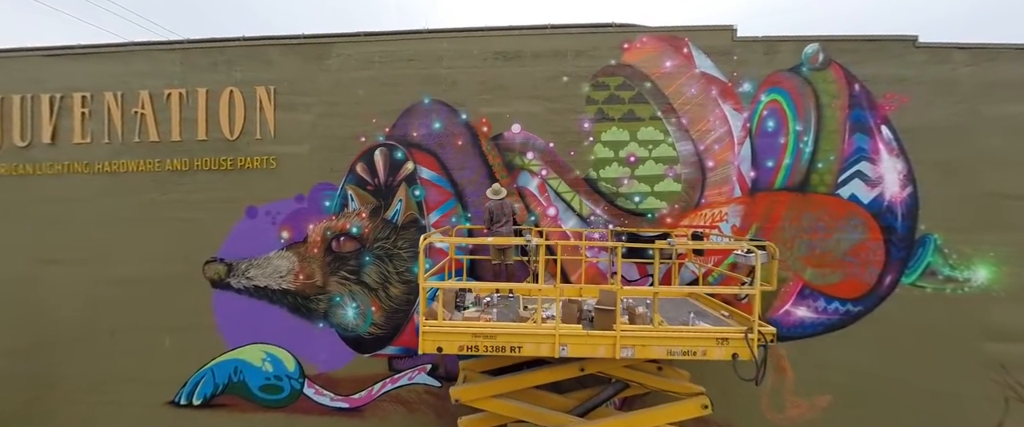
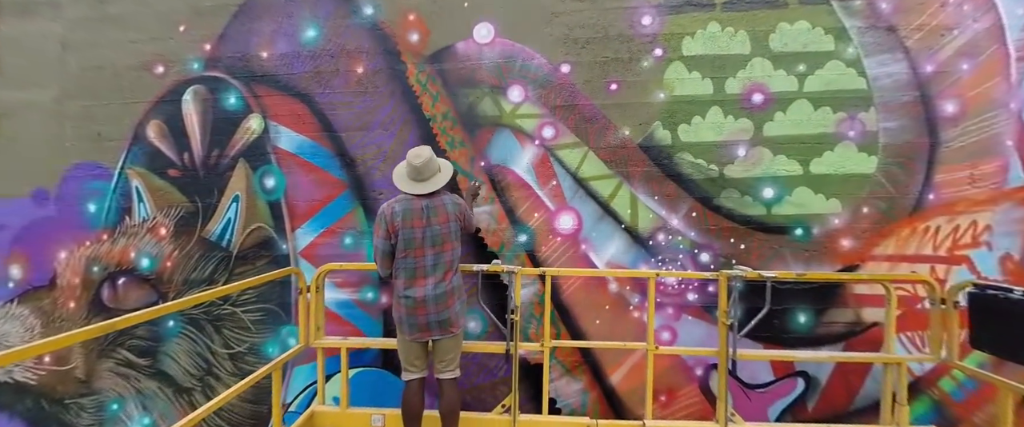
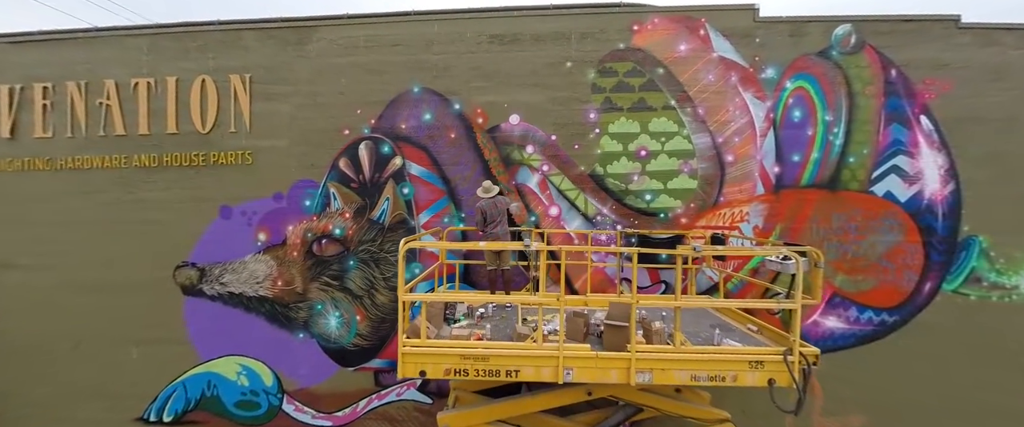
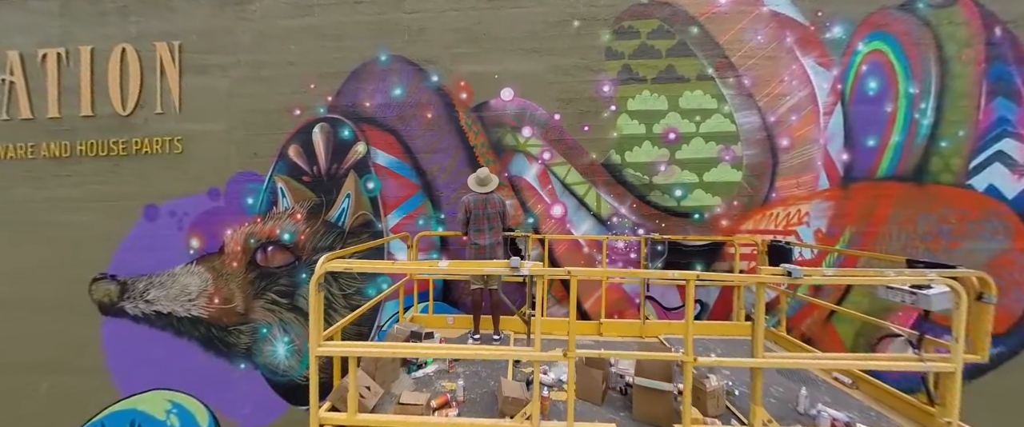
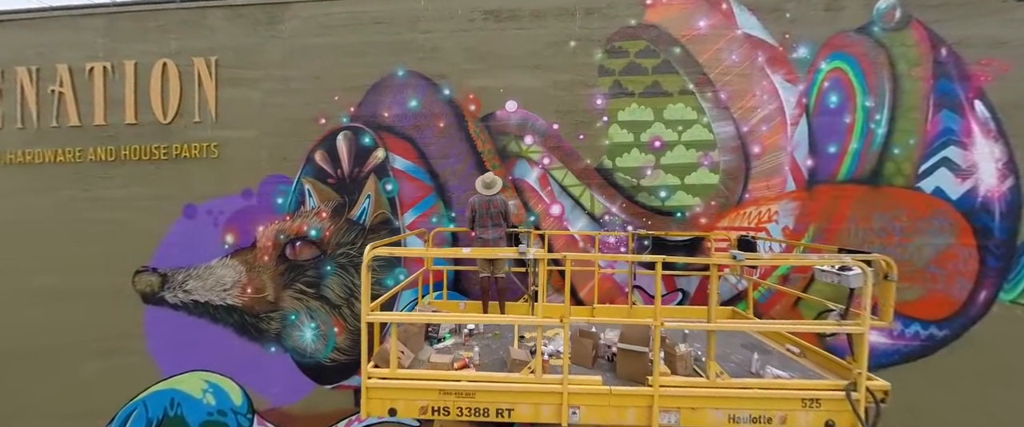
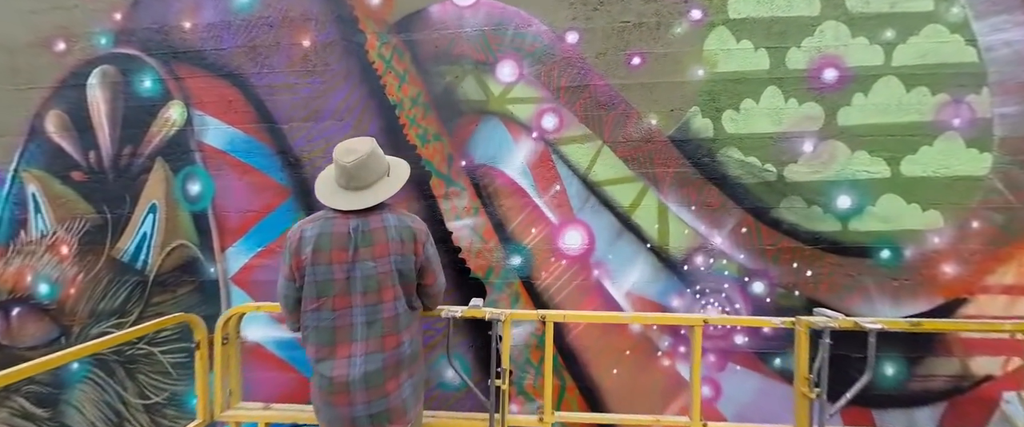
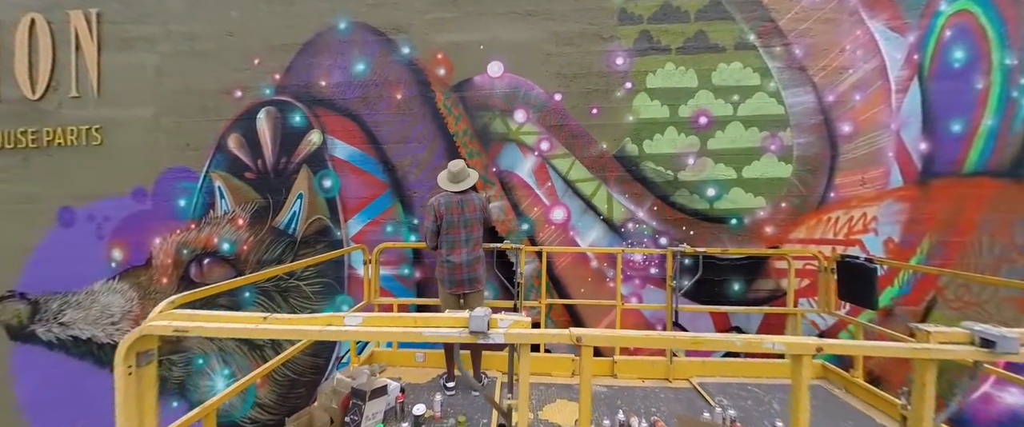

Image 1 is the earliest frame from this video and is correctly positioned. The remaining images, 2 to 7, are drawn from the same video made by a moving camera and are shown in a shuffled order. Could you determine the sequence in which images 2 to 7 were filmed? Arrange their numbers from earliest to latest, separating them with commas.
3, 5, 4, 7, 2, 6
